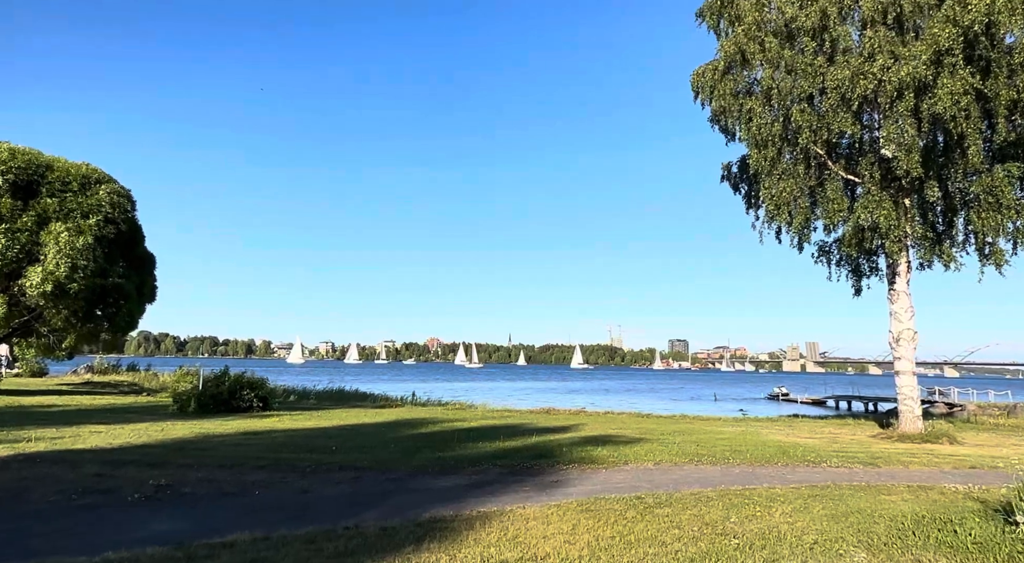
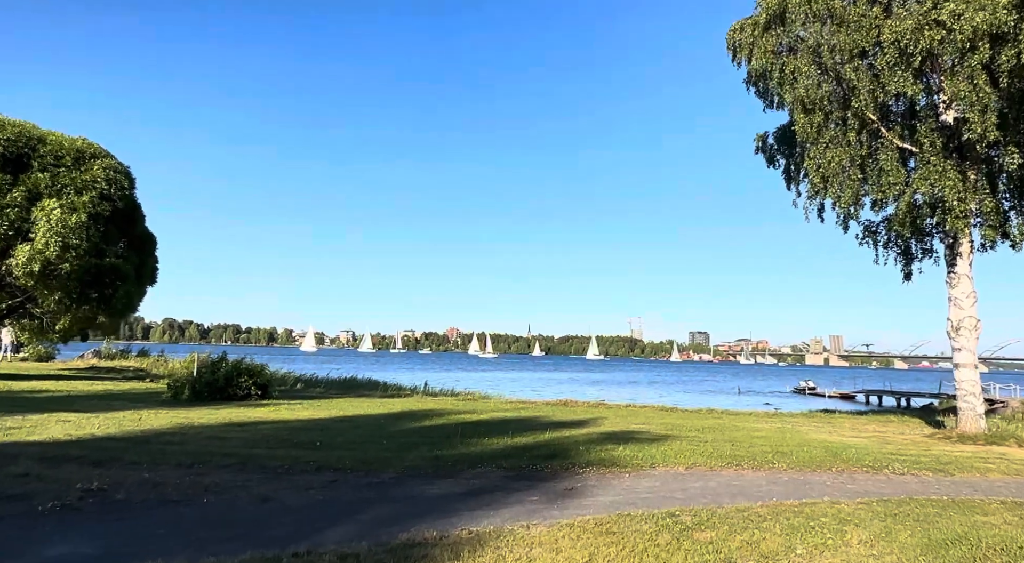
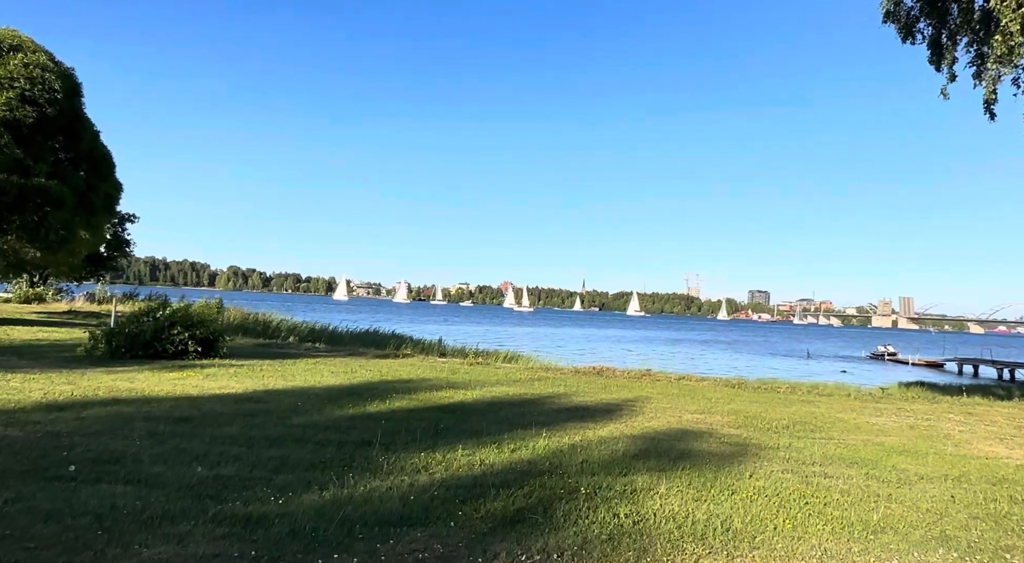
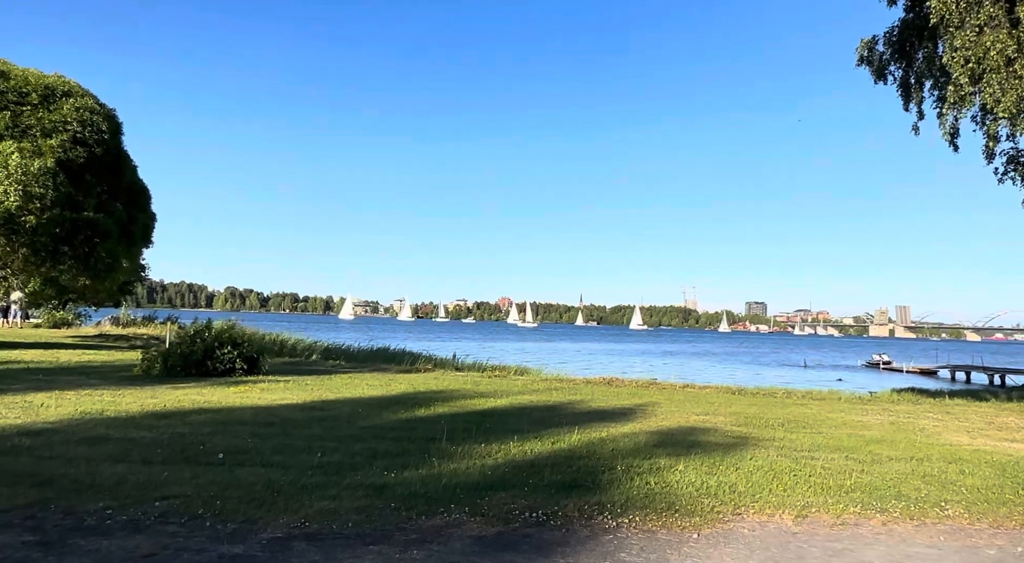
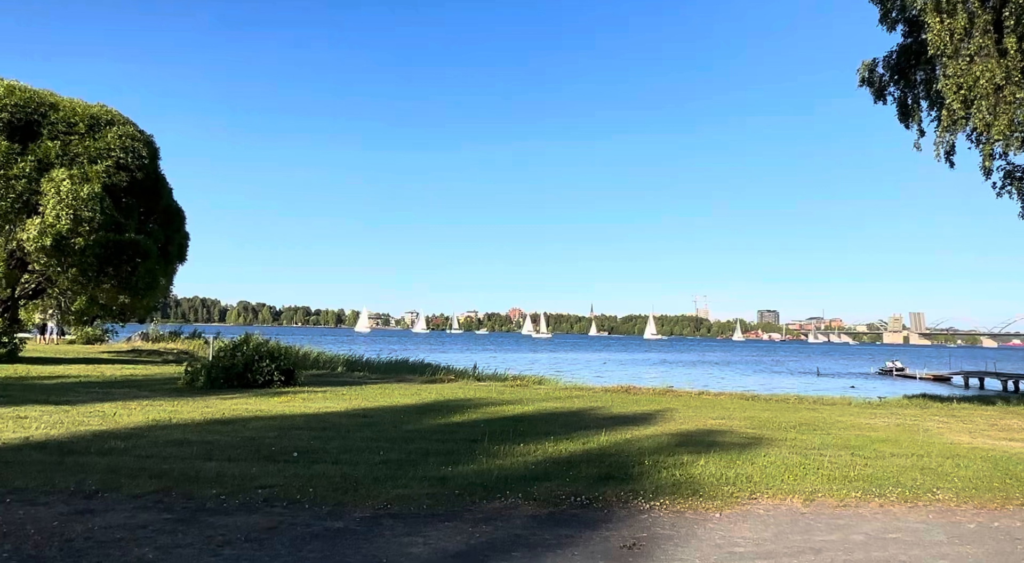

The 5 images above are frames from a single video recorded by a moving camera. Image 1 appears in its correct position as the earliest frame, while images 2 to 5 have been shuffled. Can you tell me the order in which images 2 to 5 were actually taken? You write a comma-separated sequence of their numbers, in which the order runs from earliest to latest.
2, 5, 4, 3
